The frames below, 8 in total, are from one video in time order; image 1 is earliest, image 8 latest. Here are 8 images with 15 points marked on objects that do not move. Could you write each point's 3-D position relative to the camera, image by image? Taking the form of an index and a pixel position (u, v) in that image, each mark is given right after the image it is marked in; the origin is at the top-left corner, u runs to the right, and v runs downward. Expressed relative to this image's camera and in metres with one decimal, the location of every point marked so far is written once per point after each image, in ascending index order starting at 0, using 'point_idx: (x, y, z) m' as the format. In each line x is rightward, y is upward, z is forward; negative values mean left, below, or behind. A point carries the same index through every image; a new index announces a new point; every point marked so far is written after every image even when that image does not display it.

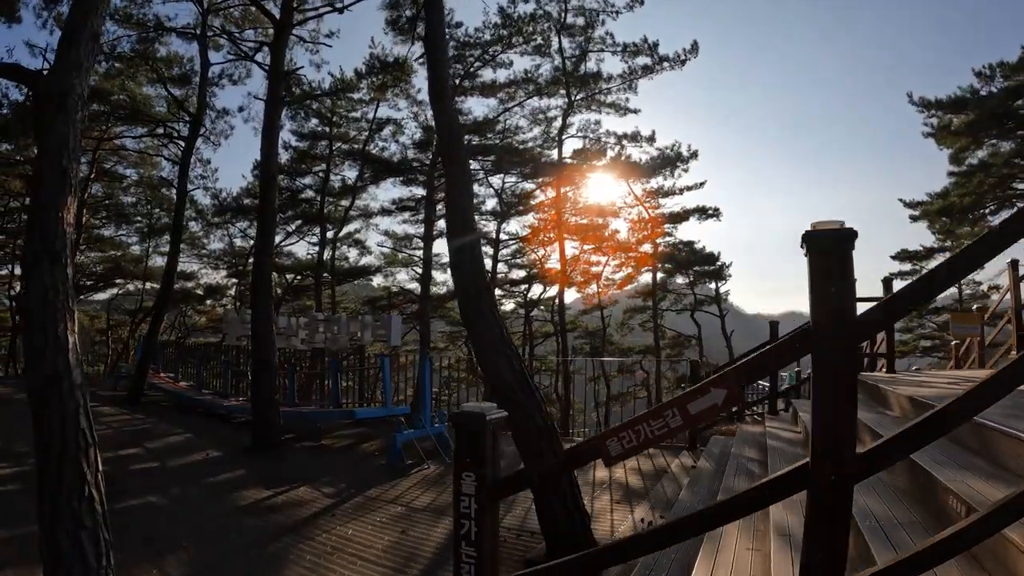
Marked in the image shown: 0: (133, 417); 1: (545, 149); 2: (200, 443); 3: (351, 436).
0: (-5.9, -2.0, +10.9) m
1: (+1.0, +3.8, +19.1) m
2: (-3.7, -1.9, +8.4) m
3: (-2.0, -1.8, +8.6) m
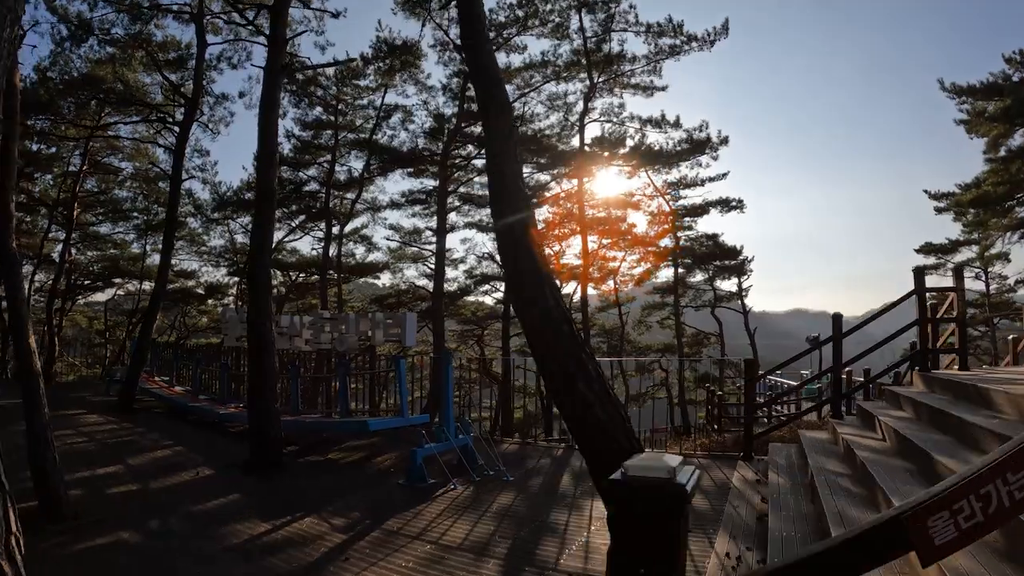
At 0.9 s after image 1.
0: (-5.5, -2.0, +9.9) m
1: (+1.4, +3.9, +18.0) m
2: (-3.3, -1.8, +7.3) m
3: (-1.6, -1.7, +7.5) m
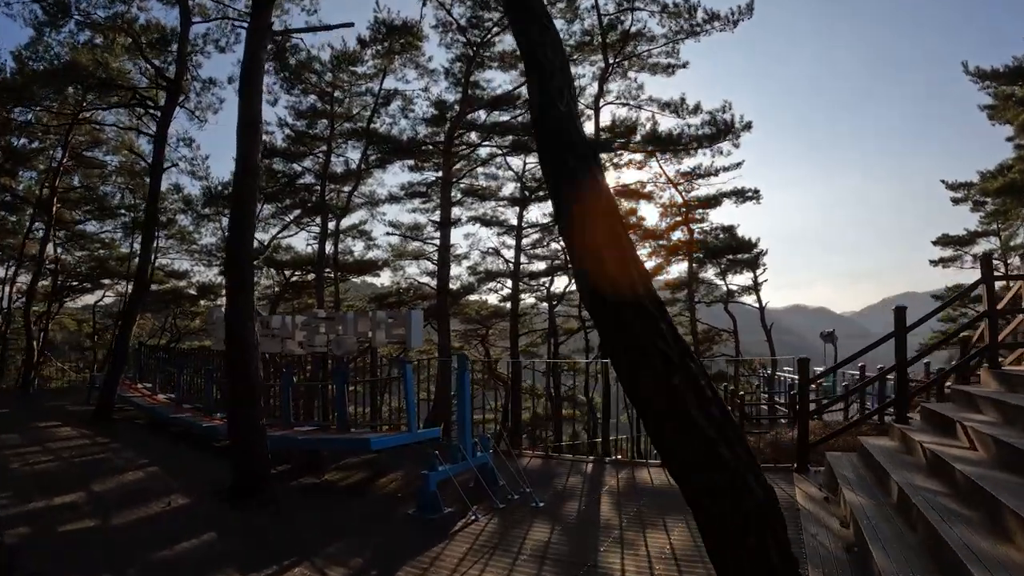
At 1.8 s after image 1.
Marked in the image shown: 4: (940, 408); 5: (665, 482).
0: (-5.3, -1.9, +8.9) m
1: (+1.5, +4.0, +17.0) m
2: (-3.1, -1.8, +6.3) m
3: (-1.4, -1.7, +6.5) m
4: (+4.6, -1.3, +7.5) m
5: (+1.7, -2.0, +7.1) m
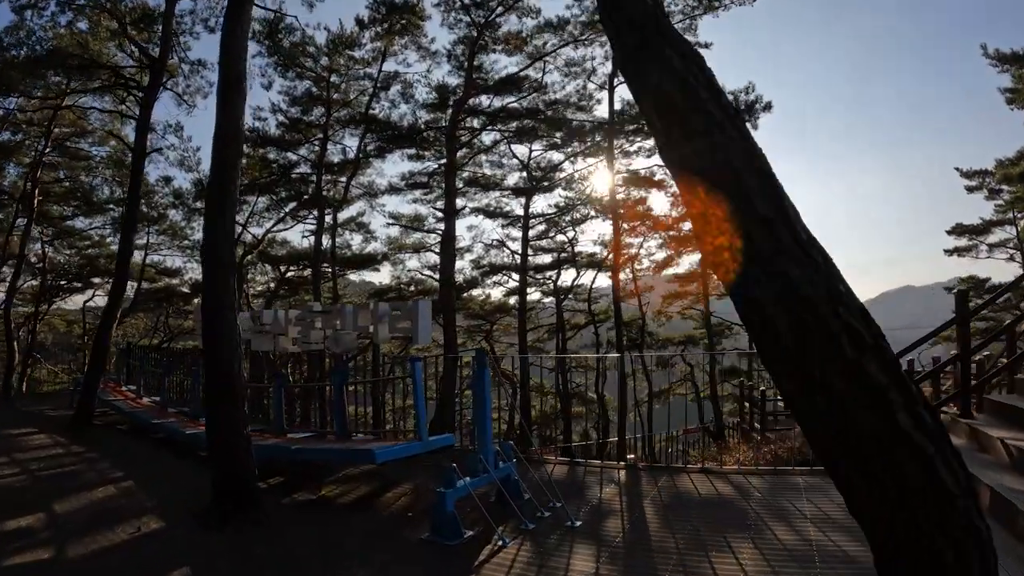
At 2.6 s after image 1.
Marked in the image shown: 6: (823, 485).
0: (-5.1, -1.9, +8.0) m
1: (+1.7, +4.2, +16.2) m
2: (-2.9, -1.7, +5.5) m
3: (-1.2, -1.6, +5.7) m
4: (+4.8, -1.1, +6.7) m
5: (+1.9, -1.9, +6.3) m
6: (+3.1, -2.0, +6.9) m
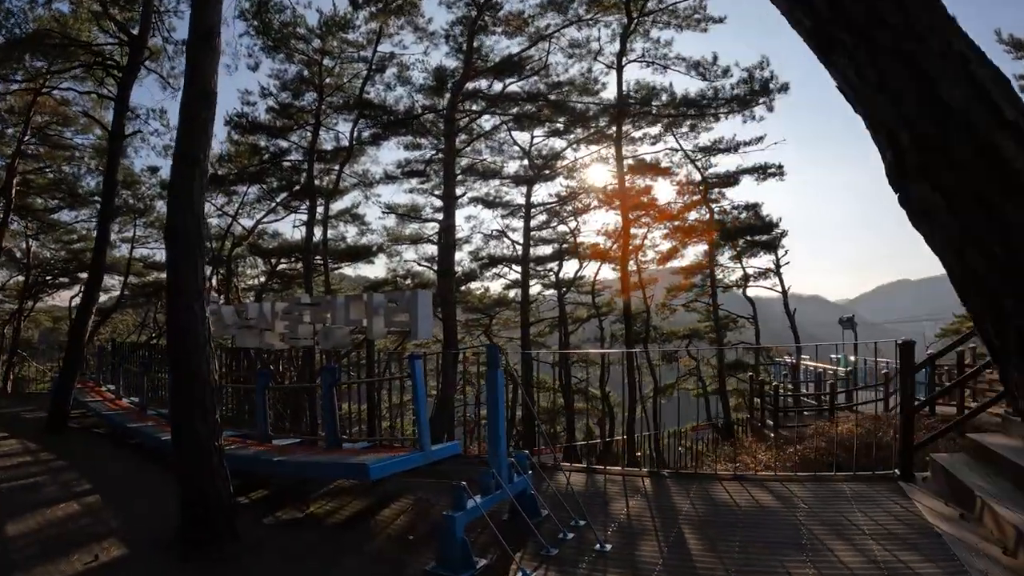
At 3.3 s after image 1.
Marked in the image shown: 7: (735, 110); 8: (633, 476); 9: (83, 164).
0: (-5.0, -1.8, +7.3) m
1: (+1.7, +4.4, +15.5) m
2: (-2.8, -1.6, +4.8) m
3: (-1.1, -1.5, +5.0) m
4: (+4.9, -1.0, +6.1) m
5: (+2.0, -1.8, +5.6) m
6: (+3.2, -1.8, +6.2) m
7: (+4.7, +3.6, +14.5) m
8: (+1.0, -1.6, +6.1) m
9: (-11.1, +3.2, +18.0) m
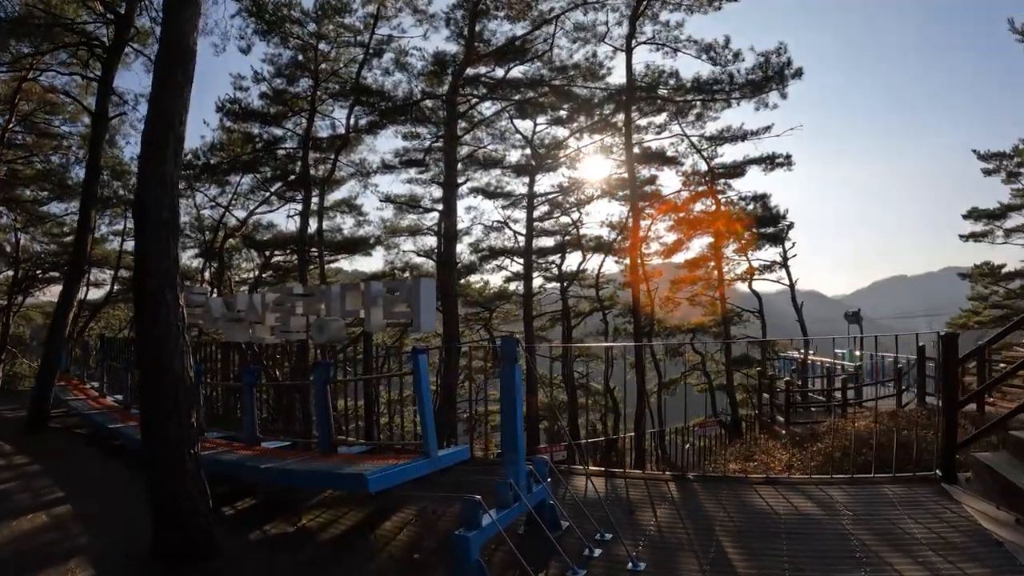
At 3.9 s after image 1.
0: (-4.9, -1.7, +6.8) m
1: (+1.7, +4.5, +14.9) m
2: (-2.7, -1.5, +4.3) m
3: (-1.0, -1.4, +4.5) m
4: (+5.0, -0.9, +5.6) m
5: (+2.1, -1.7, +5.1) m
6: (+3.3, -1.7, +5.8) m
7: (+4.7, +3.8, +13.9) m
8: (+1.1, -1.5, +5.6) m
9: (-11.1, +3.3, +17.4) m
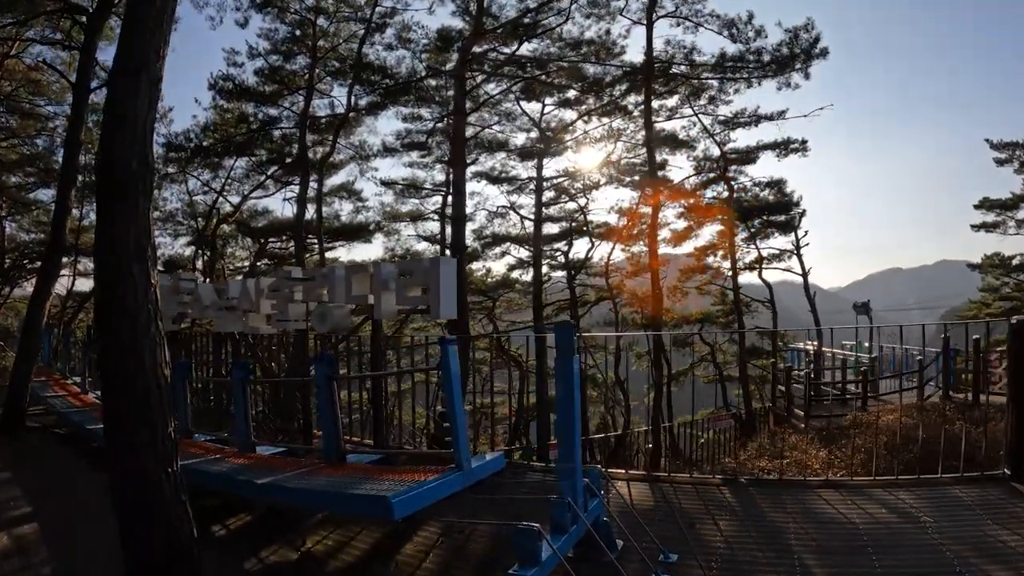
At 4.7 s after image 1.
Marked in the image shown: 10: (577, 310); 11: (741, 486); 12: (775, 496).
0: (-4.7, -1.5, +6.1) m
1: (+1.9, +4.7, +14.2) m
2: (-2.5, -1.4, +3.6) m
3: (-0.8, -1.3, +3.9) m
4: (+5.2, -0.7, +4.9) m
5: (+2.3, -1.5, +4.5) m
6: (+3.5, -1.6, +5.1) m
7: (+4.9, +4.0, +13.2) m
8: (+1.4, -1.4, +4.9) m
9: (-10.9, +3.6, +16.7) m
10: (+1.7, -0.6, +19.4) m
11: (+1.6, -1.4, +5.0) m
12: (+1.8, -1.5, +4.9) m
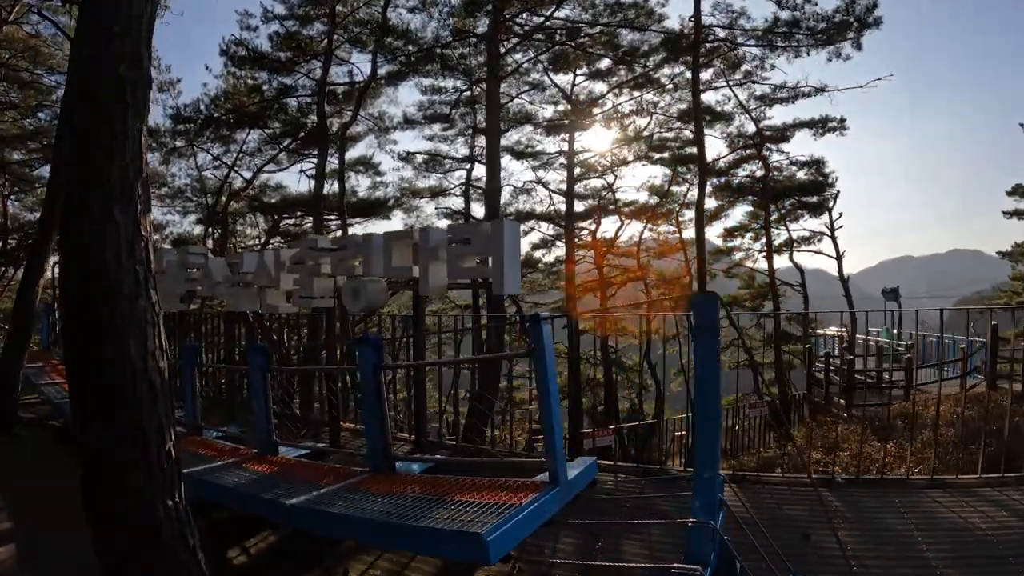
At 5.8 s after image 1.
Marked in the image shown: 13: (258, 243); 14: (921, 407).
0: (-4.3, -1.3, +5.4) m
1: (+2.5, +5.1, +13.3) m
2: (-2.1, -1.3, +2.9) m
3: (-0.4, -1.1, +3.1) m
4: (+5.6, -0.6, +4.1) m
5: (+2.7, -1.4, +3.7) m
6: (+3.9, -1.5, +4.3) m
7: (+5.4, +4.3, +12.3) m
8: (+1.8, -1.2, +4.1) m
9: (-10.3, +4.1, +15.9) m
10: (+2.3, -0.2, +18.6) m
11: (+2.0, -1.3, +4.2) m
12: (+2.2, -1.3, +4.1) m
13: (-6.0, +1.0, +16.6) m
14: (+7.6, -2.2, +12.8) m
